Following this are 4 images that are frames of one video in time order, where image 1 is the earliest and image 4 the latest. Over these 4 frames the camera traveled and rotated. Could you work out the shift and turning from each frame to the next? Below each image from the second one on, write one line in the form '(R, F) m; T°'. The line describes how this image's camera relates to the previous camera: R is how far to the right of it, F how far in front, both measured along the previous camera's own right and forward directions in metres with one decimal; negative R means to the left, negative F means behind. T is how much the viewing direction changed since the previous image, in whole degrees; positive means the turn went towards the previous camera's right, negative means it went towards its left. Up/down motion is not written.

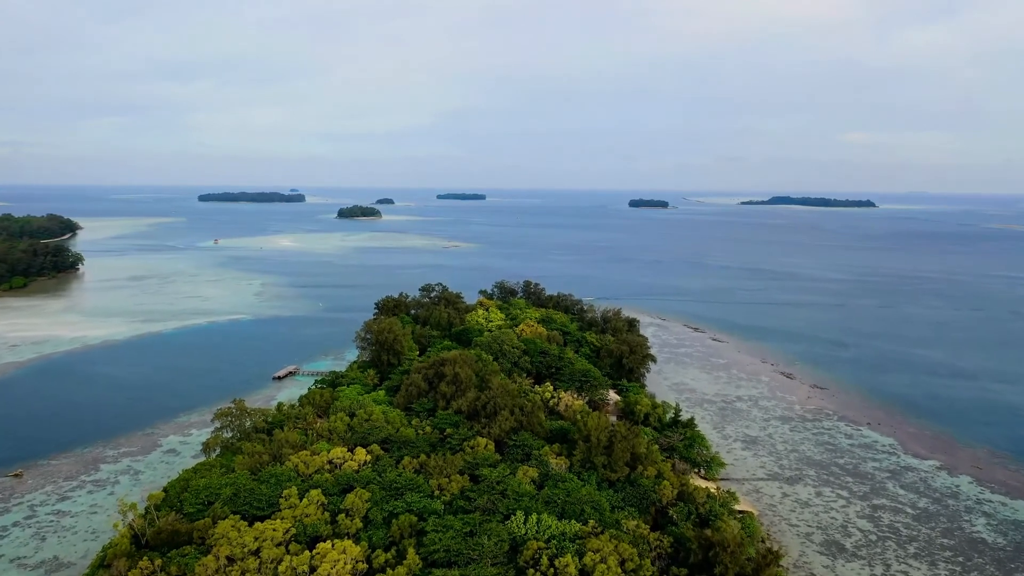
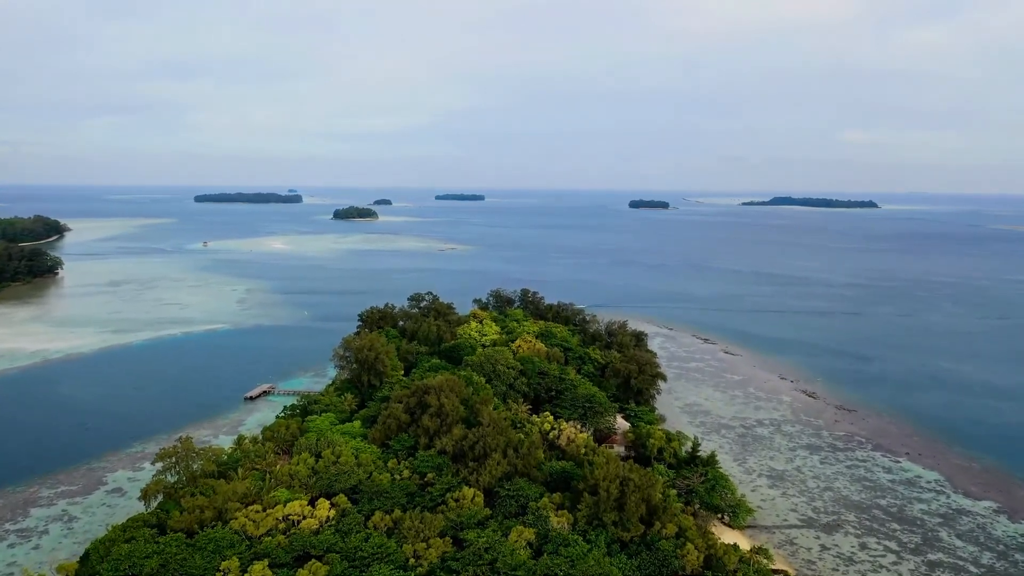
(+0.1, +2.3) m; 0°
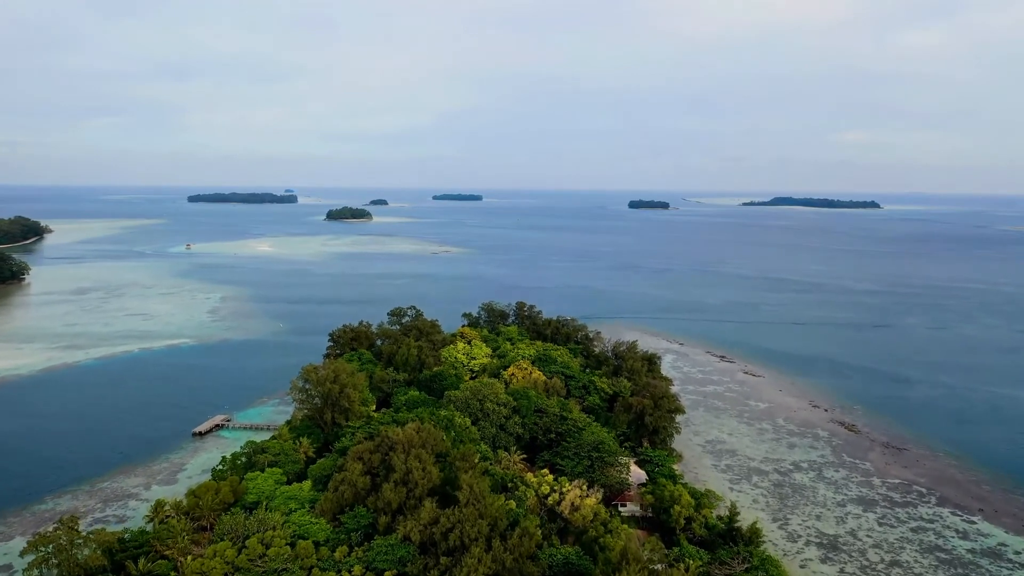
(+0.2, +3.2) m; 0°
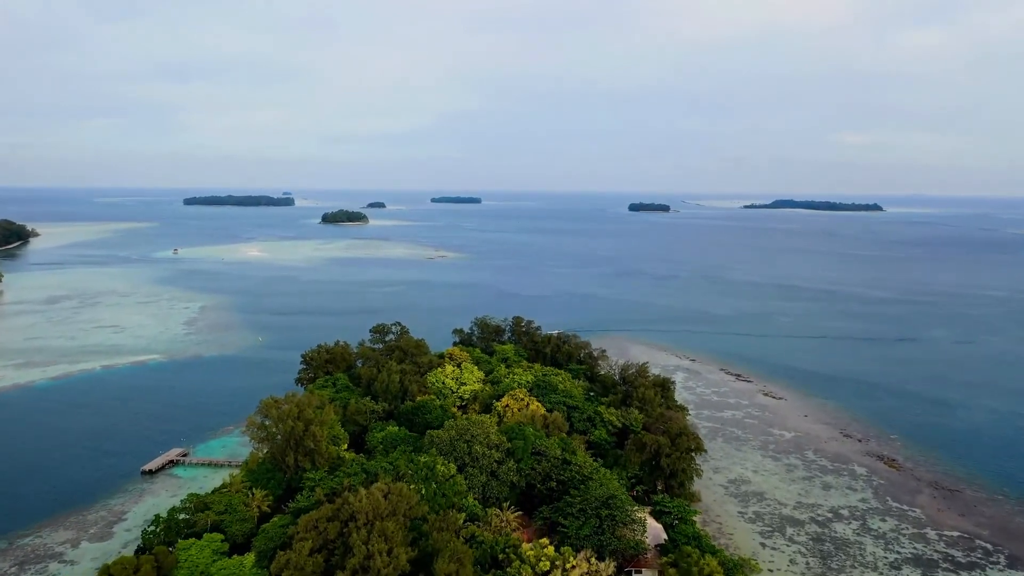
(+0.1, +2.4) m; 0°
